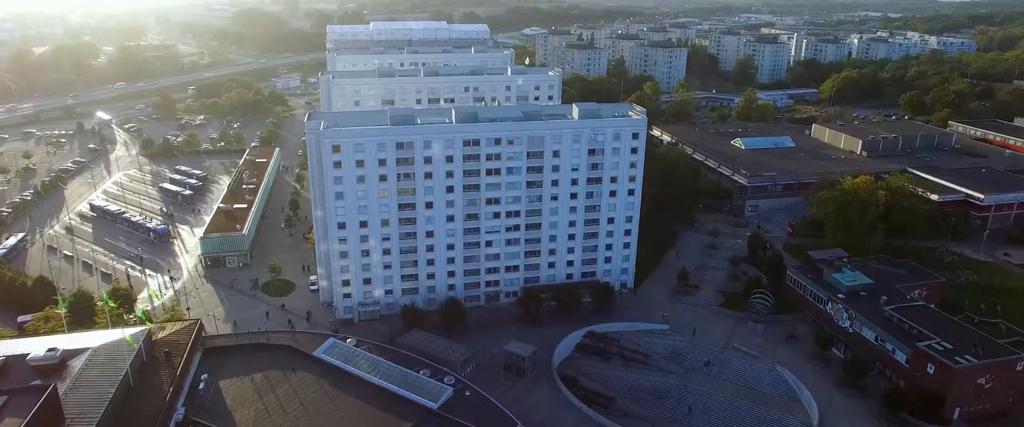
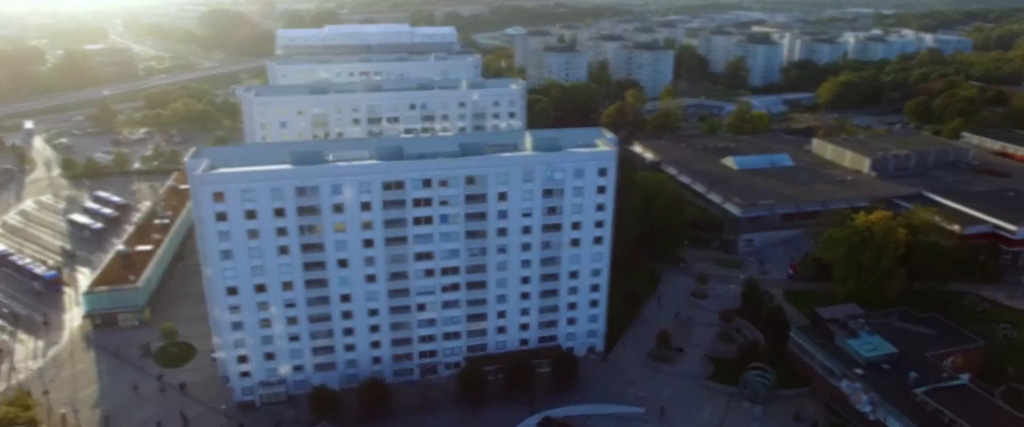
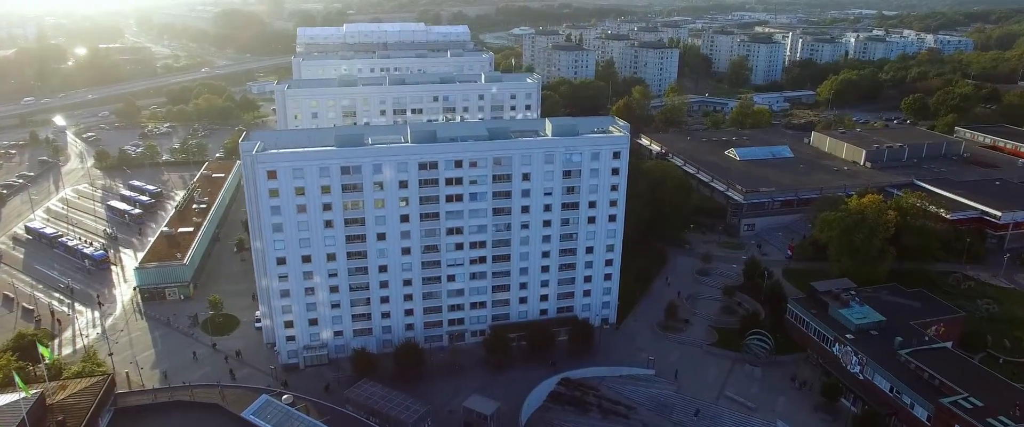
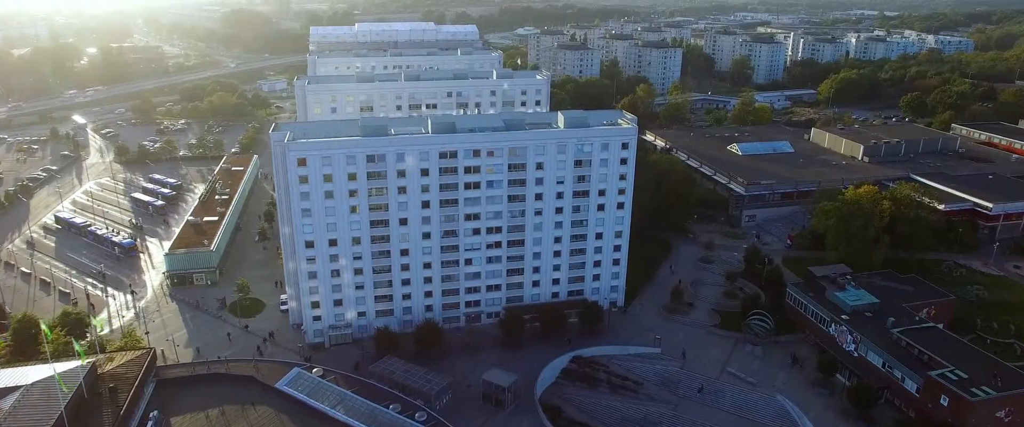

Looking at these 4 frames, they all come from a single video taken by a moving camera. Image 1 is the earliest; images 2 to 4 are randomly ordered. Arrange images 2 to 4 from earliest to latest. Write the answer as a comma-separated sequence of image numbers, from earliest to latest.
4, 3, 2
